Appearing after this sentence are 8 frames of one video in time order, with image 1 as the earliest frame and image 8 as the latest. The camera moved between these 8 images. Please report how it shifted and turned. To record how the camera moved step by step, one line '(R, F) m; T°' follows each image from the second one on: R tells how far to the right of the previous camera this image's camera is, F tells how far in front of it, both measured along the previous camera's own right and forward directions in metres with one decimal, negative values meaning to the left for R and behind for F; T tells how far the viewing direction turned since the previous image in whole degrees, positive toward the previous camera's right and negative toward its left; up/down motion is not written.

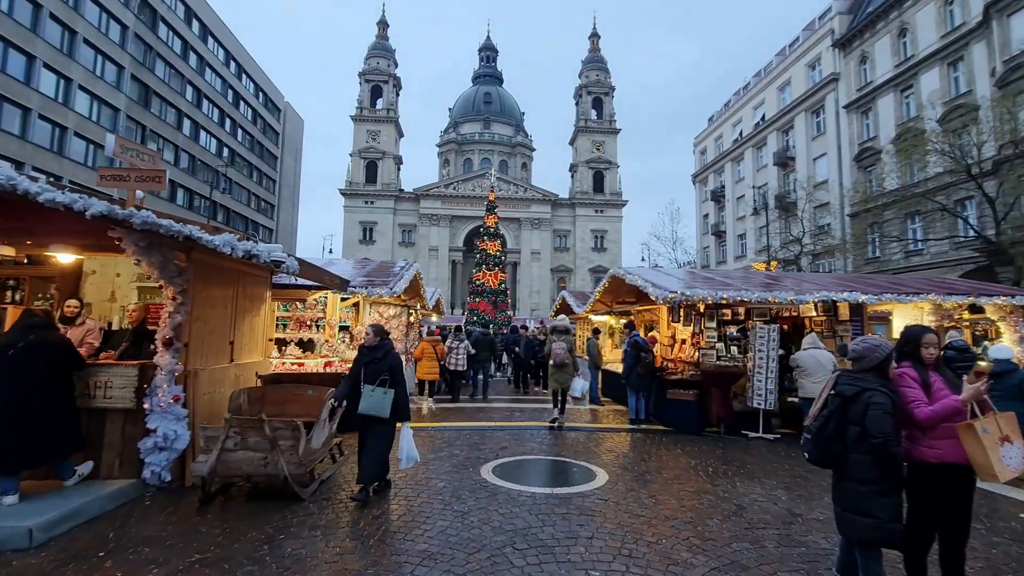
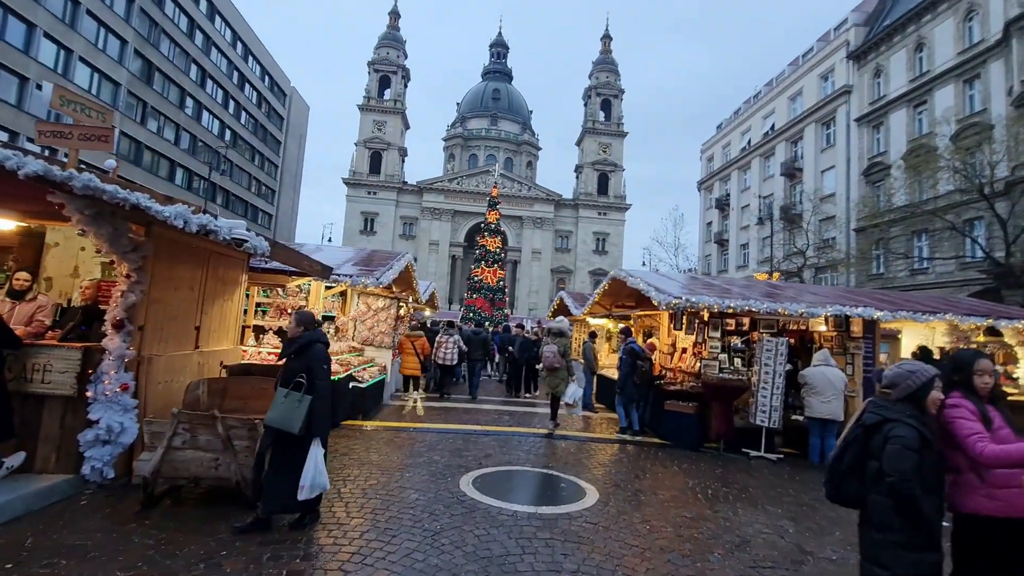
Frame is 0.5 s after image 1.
(+0.1, +0.5) m; 0°
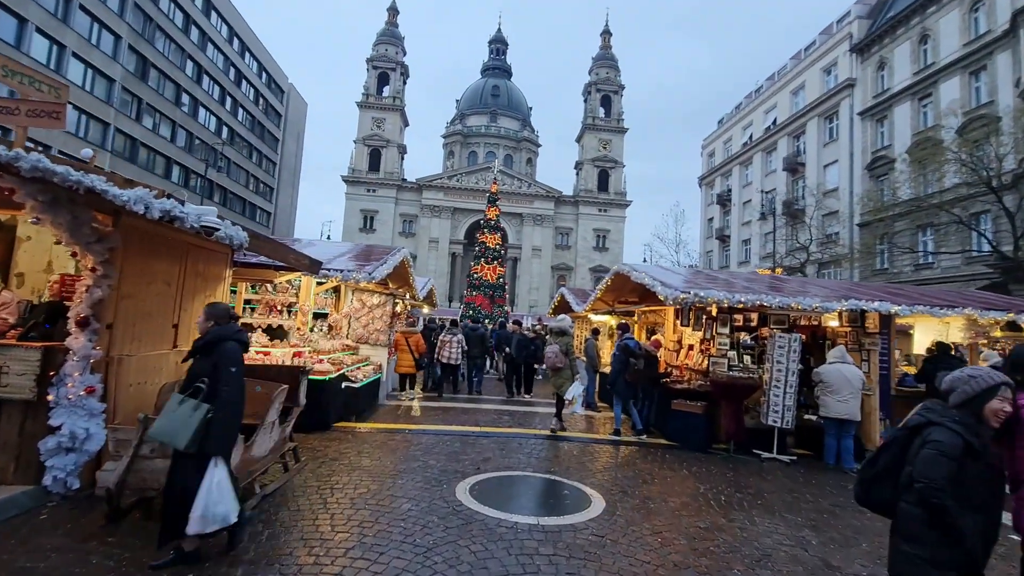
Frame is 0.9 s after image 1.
(0.0, +0.4) m; 0°
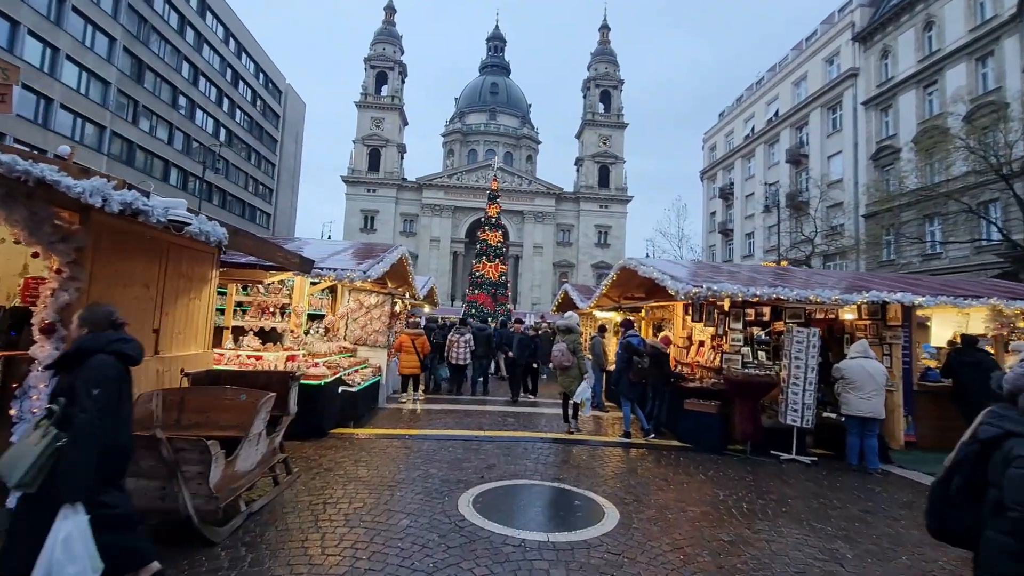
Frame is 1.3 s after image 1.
(0.0, +0.4) m; 0°
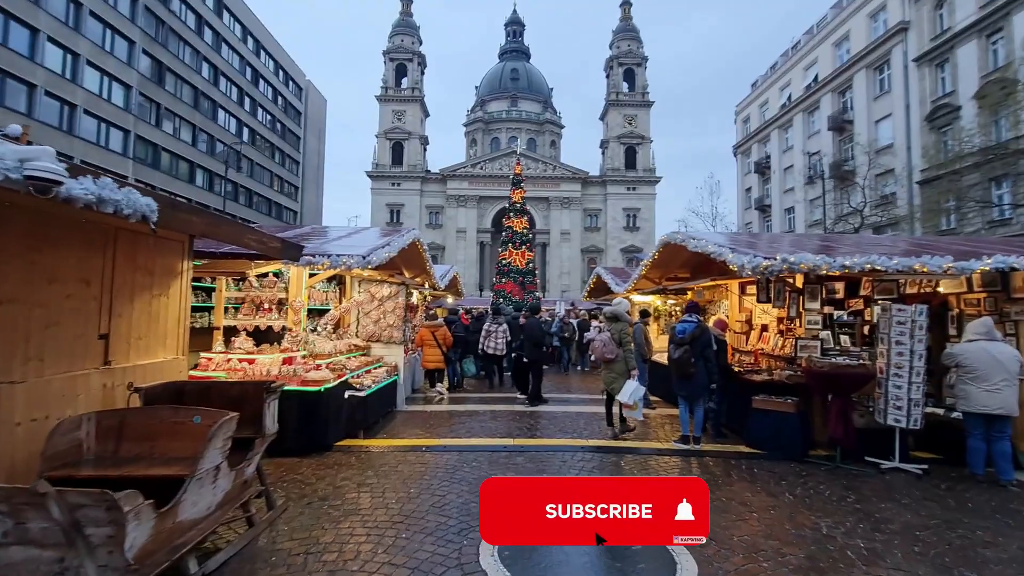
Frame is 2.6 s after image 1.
(0.0, +1.2) m; -3°
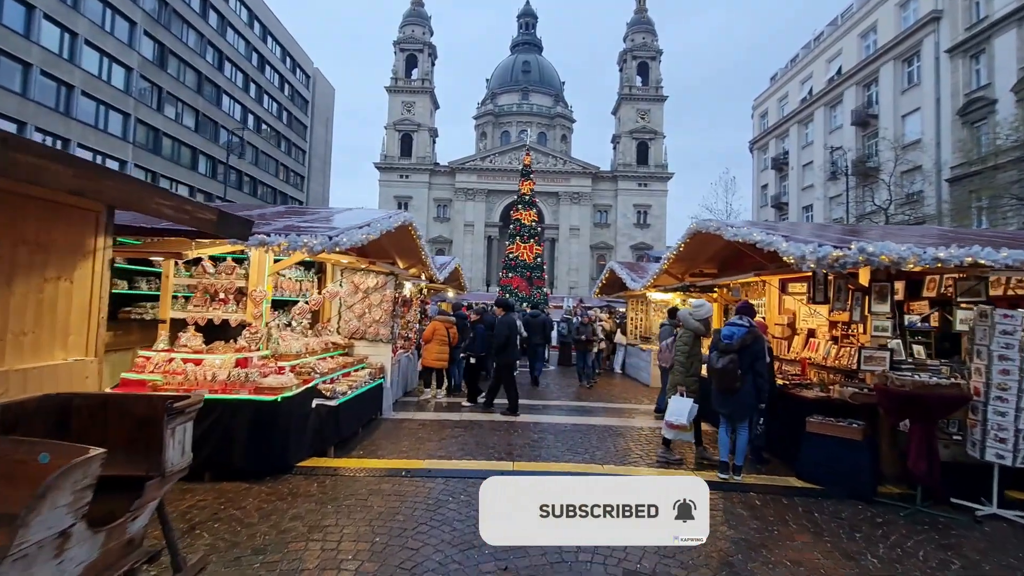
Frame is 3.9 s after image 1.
(+0.1, +1.1) m; -1°
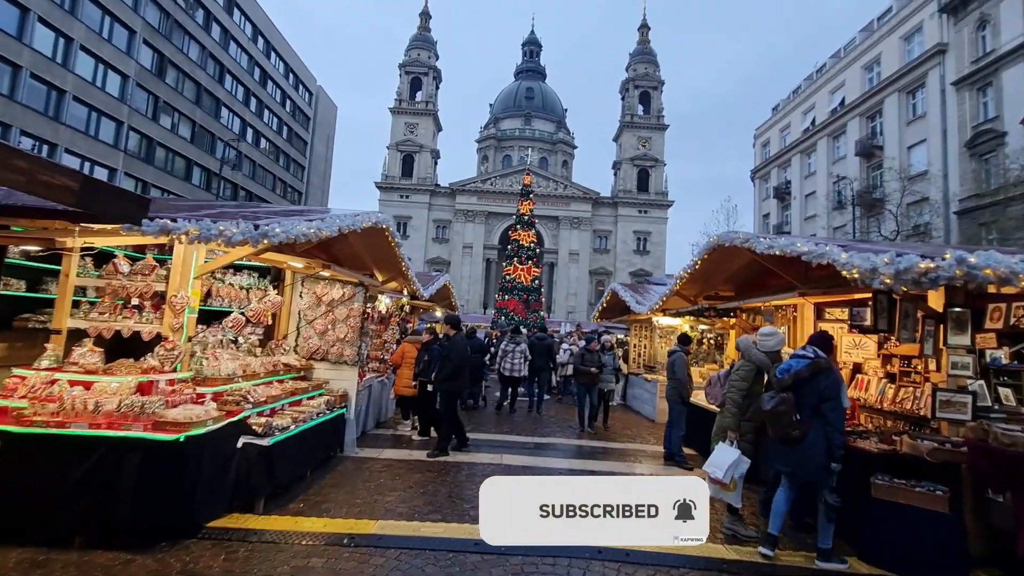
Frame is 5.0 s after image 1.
(+0.1, +1.1) m; 0°
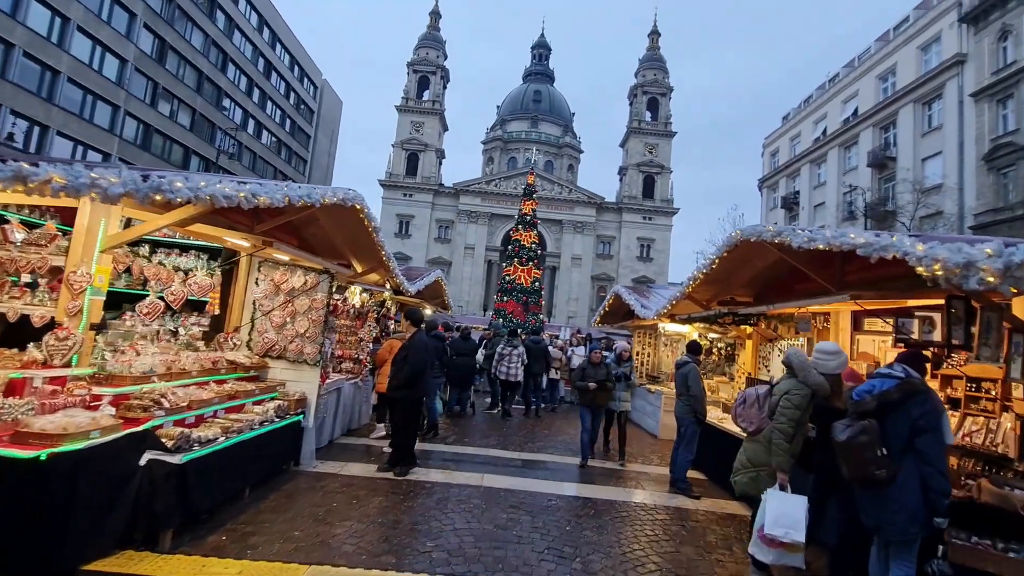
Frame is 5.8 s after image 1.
(+0.1, +0.9) m; 0°
